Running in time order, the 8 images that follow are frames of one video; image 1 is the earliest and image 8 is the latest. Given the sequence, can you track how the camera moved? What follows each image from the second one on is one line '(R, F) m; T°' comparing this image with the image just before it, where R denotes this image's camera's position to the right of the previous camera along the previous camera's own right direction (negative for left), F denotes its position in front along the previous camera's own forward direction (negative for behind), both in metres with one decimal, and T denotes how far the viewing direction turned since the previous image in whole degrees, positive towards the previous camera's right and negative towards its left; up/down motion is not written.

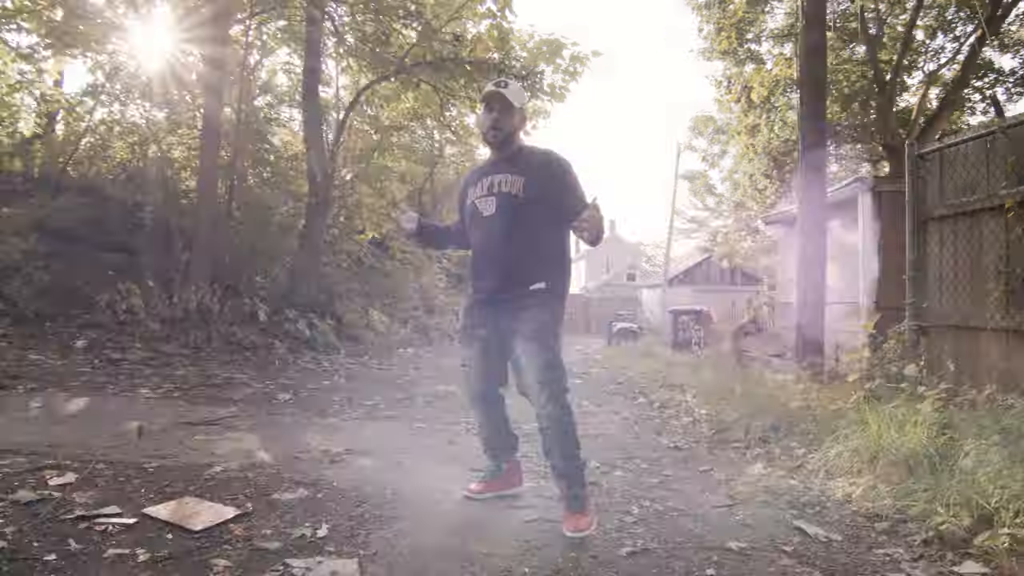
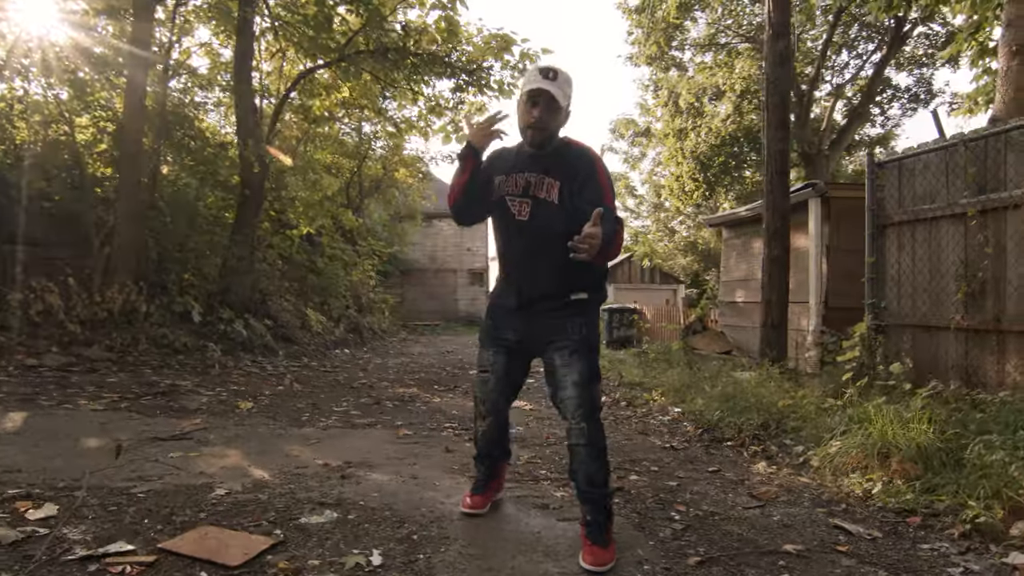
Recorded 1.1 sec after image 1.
(-0.6, +0.2) m; +8°
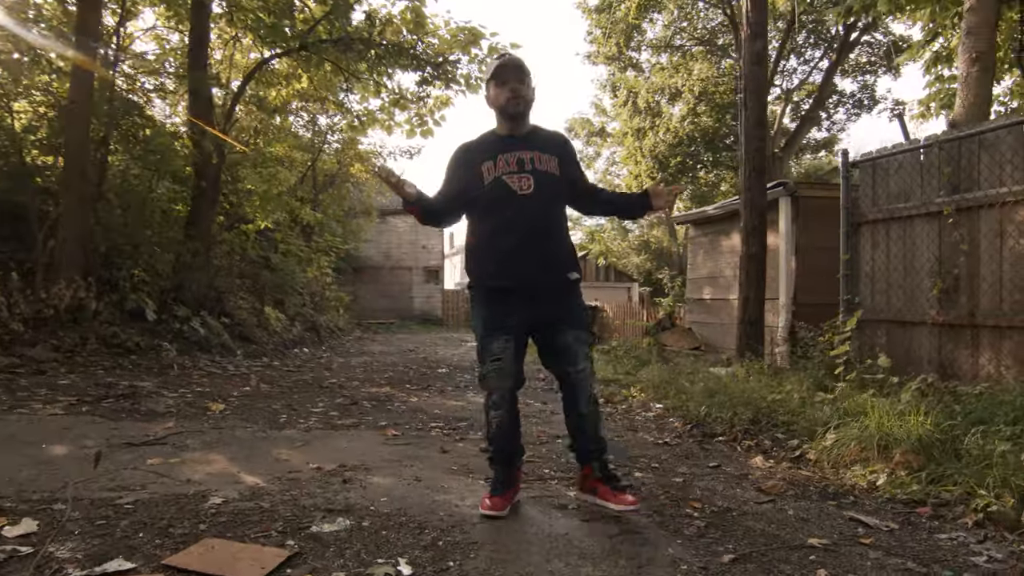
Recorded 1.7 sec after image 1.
(-0.3, +0.1) m; +5°
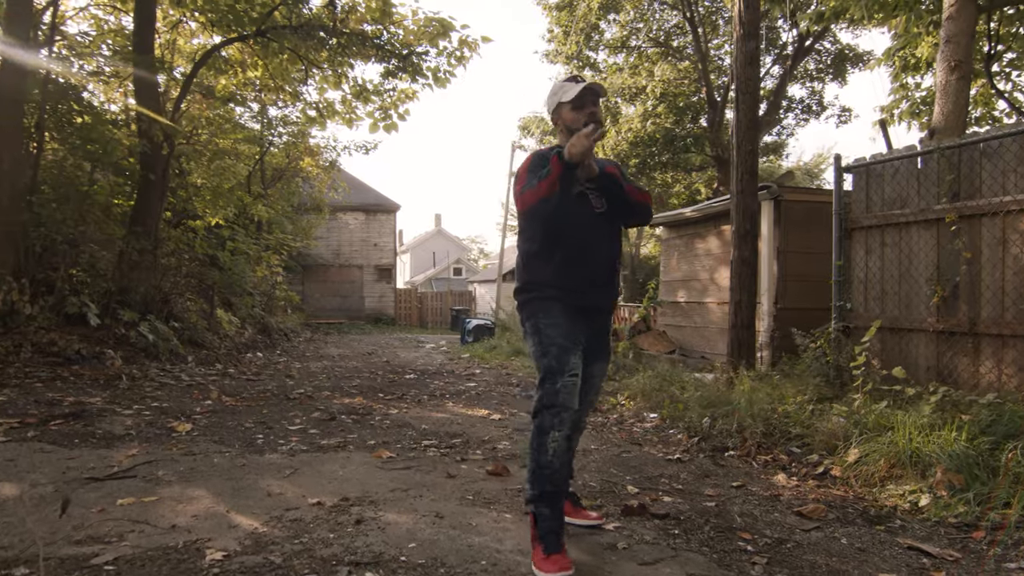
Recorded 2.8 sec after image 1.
(-0.4, +0.3) m; +5°
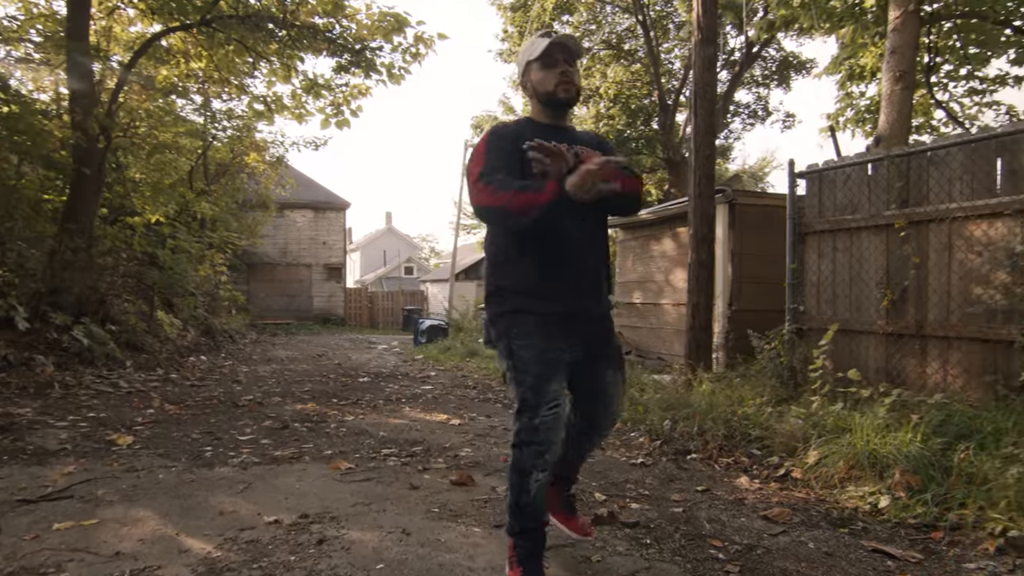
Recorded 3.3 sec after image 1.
(-0.1, +0.1) m; +4°
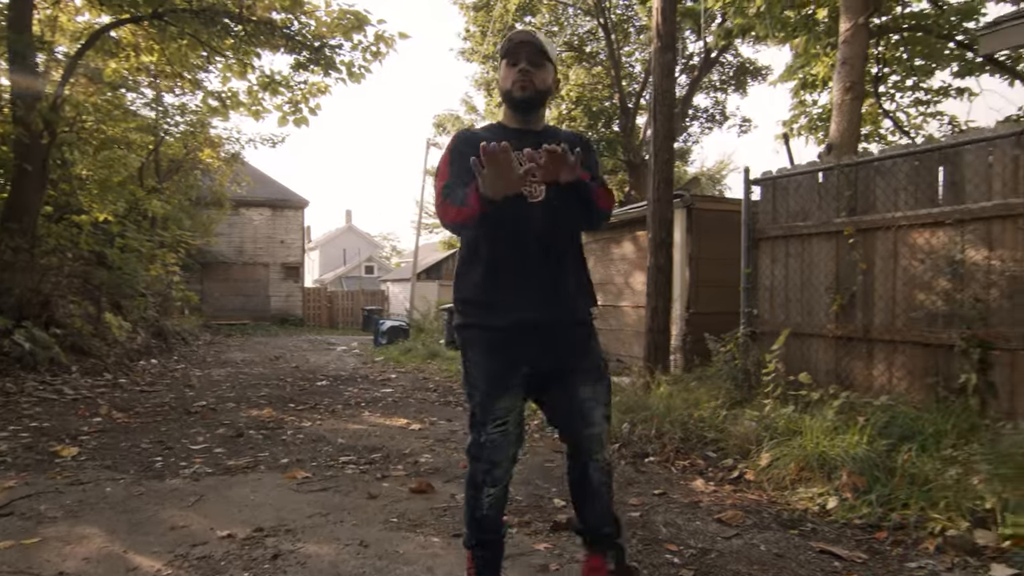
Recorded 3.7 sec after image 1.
(0.0, 0.0) m; +3°
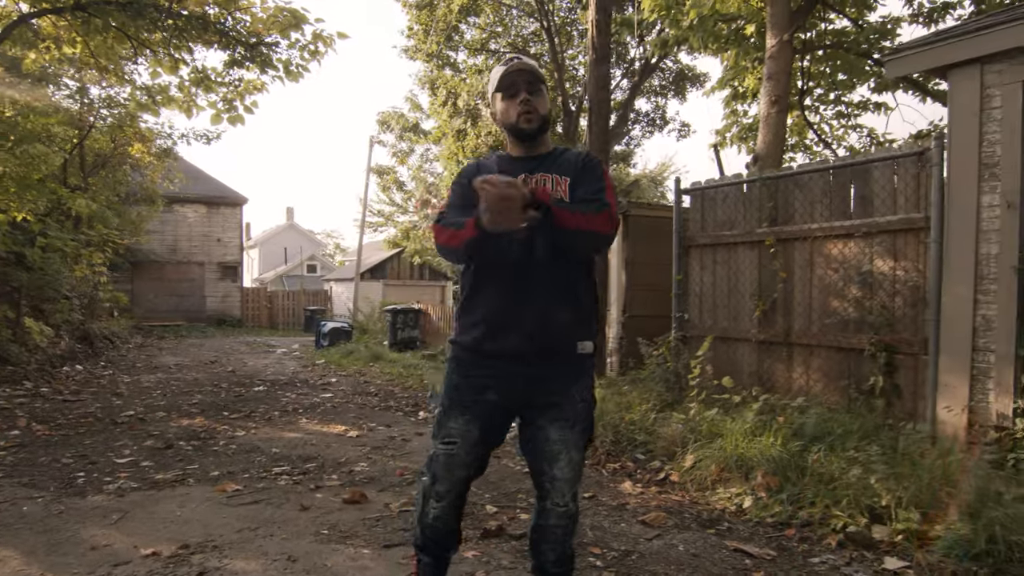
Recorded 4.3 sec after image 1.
(+0.1, -0.1) m; +5°
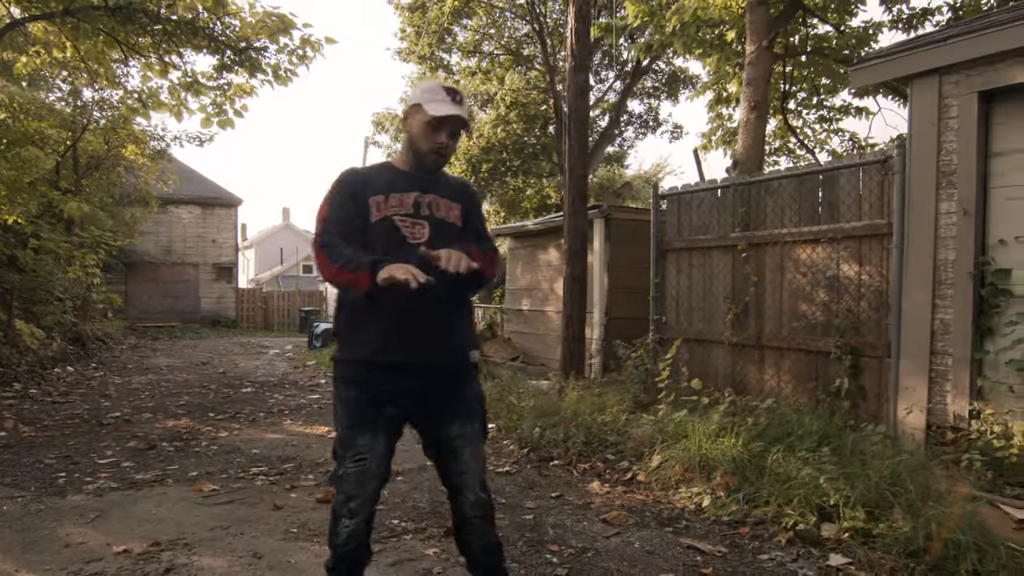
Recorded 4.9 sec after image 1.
(+0.2, -0.1) m; 0°
